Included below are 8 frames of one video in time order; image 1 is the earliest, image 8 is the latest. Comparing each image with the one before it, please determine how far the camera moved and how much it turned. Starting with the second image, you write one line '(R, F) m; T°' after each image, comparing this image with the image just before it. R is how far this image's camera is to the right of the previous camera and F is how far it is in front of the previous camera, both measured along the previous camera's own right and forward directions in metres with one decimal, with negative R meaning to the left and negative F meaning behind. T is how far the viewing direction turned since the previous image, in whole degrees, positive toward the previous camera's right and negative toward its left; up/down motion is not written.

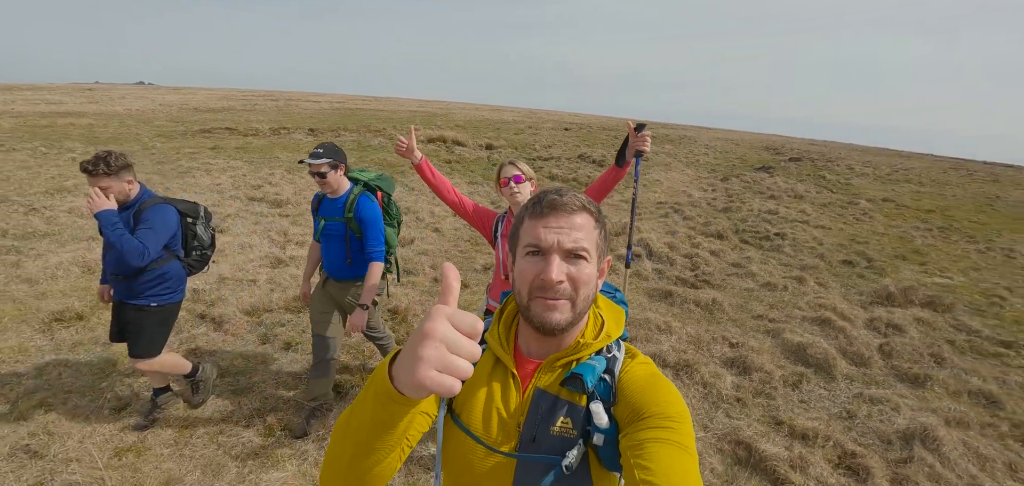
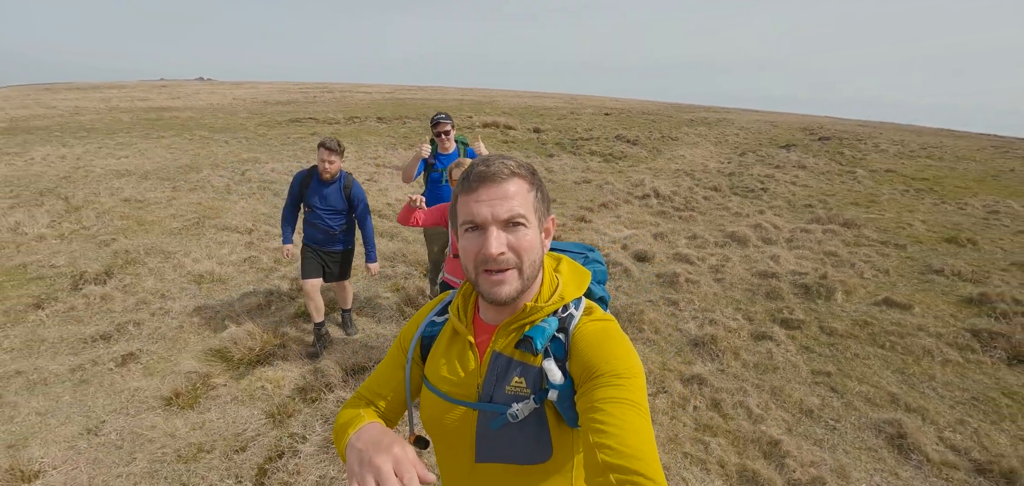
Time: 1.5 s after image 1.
(-0.4, -4.2) m; -5°
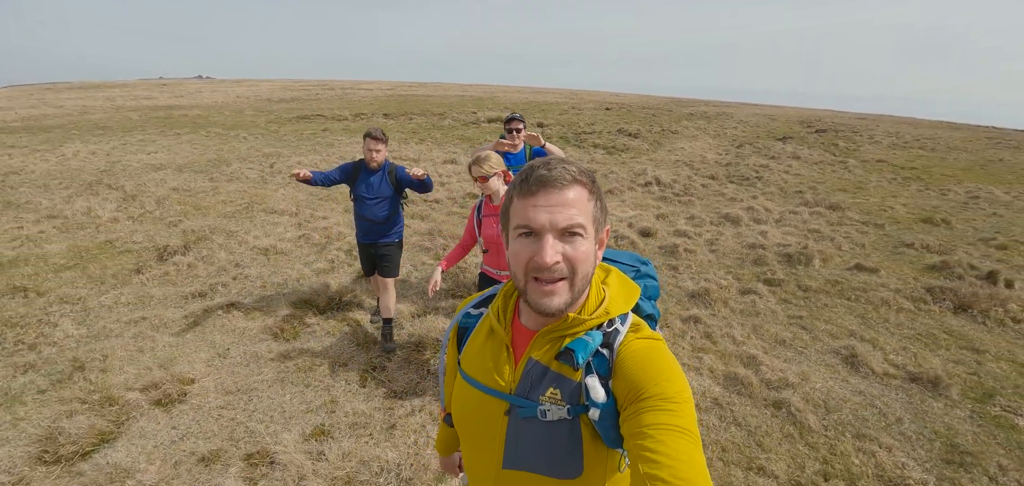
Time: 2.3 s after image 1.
(-0.4, -1.0) m; 0°
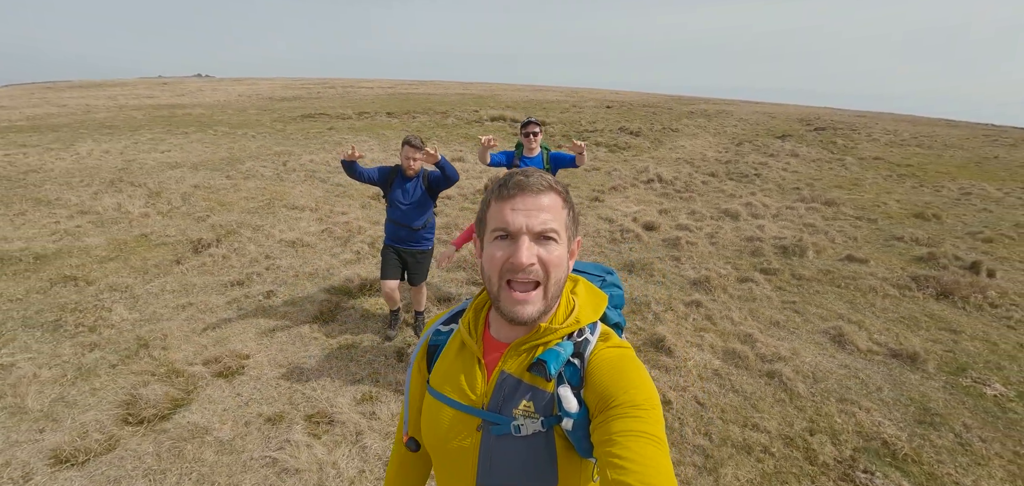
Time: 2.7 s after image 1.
(-0.2, -0.5) m; 0°
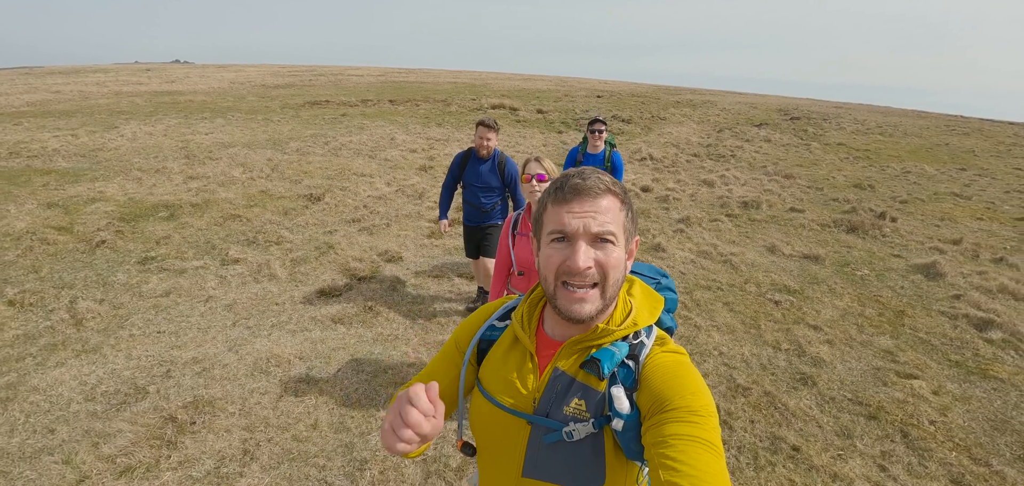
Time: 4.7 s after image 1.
(-1.2, -2.6) m; +2°
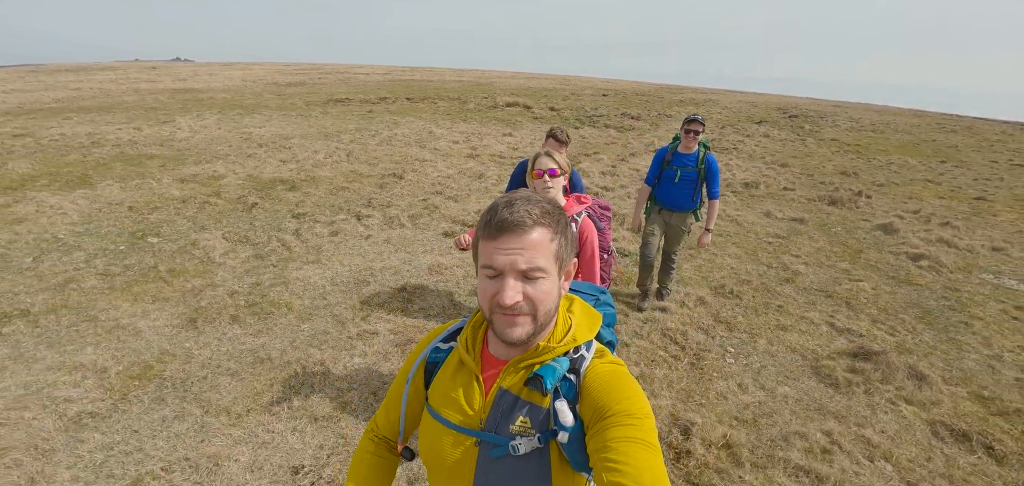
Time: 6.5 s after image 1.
(-1.4, -2.4) m; 0°
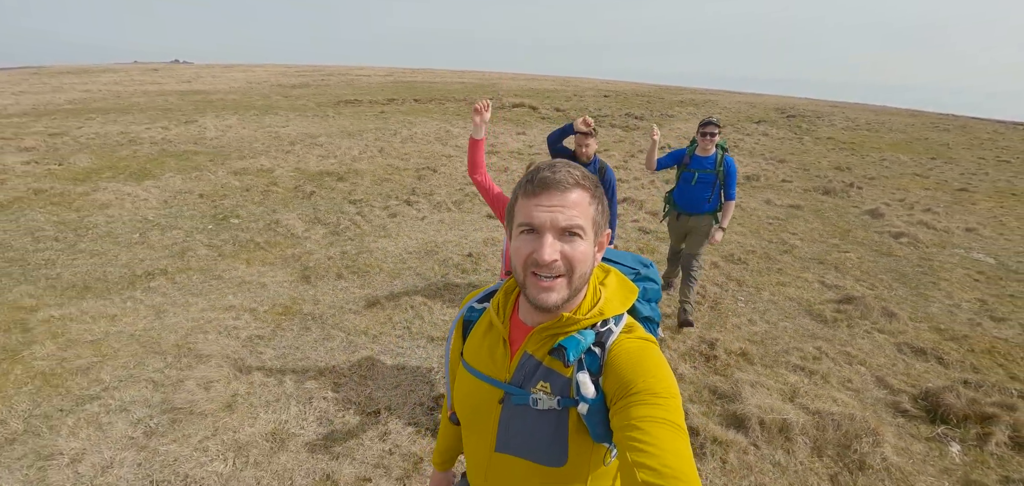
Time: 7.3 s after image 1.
(-0.9, -1.2) m; 0°
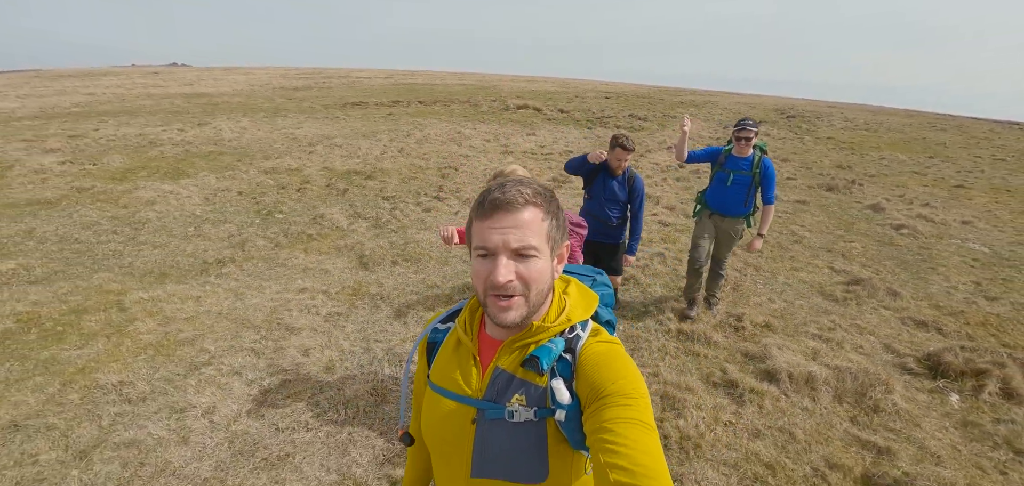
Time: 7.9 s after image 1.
(-0.7, -0.7) m; 0°
